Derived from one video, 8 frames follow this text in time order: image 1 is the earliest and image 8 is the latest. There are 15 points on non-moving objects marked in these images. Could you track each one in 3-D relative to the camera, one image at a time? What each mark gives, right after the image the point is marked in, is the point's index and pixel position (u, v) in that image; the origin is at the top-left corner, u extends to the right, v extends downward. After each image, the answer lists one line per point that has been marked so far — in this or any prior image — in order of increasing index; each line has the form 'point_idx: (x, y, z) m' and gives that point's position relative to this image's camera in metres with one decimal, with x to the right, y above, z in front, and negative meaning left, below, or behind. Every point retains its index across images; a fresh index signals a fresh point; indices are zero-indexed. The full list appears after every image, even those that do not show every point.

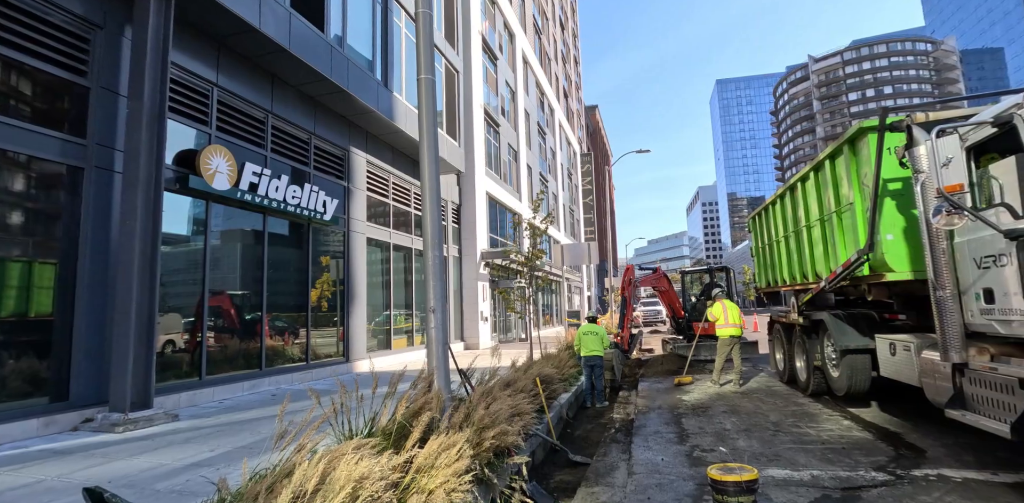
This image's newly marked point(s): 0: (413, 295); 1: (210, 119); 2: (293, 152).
0: (-3.3, -1.4, +16.5) m
1: (-5.6, +2.5, +9.4) m
2: (-5.0, +2.3, +11.5) m
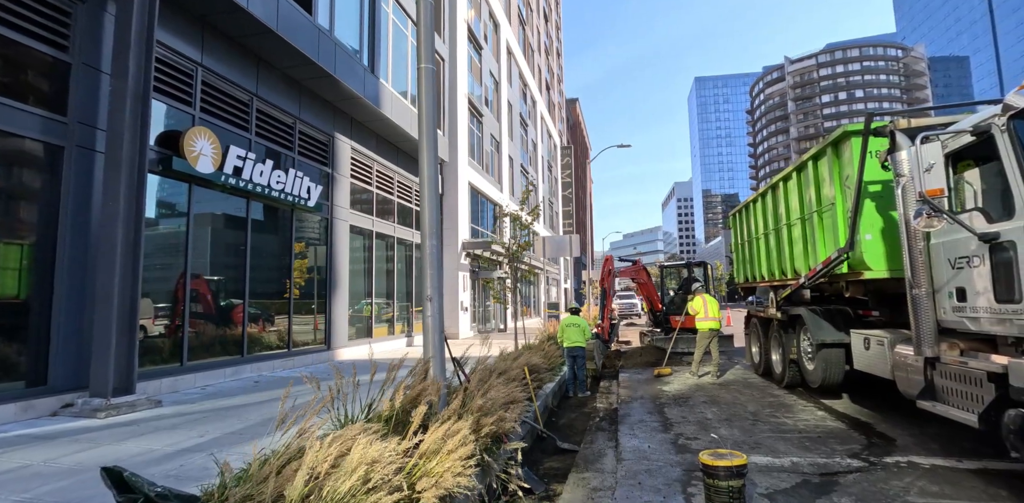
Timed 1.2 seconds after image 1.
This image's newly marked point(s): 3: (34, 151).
0: (-3.8, -1.1, +16.5) m
1: (-5.7, +2.7, +9.2) m
2: (-5.2, +2.6, +11.3) m
3: (-6.5, +1.4, +6.8) m
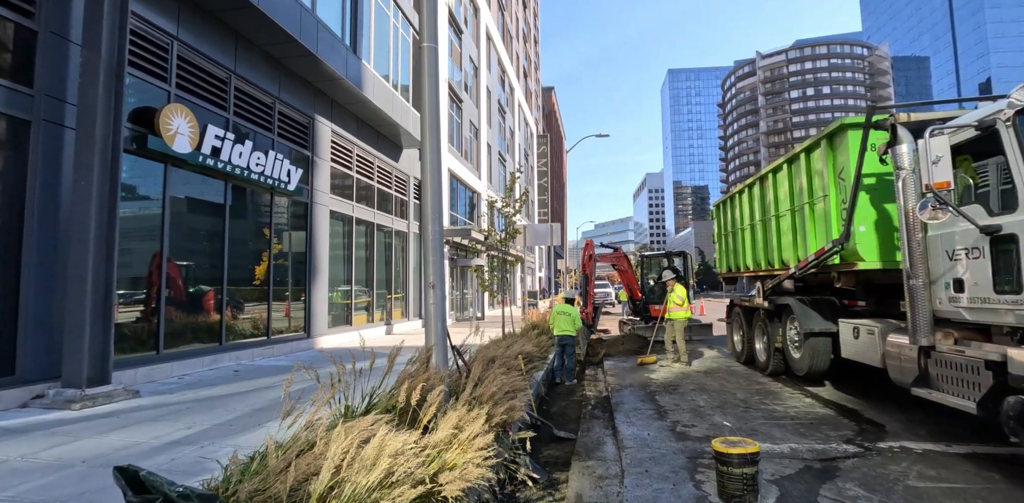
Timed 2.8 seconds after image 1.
0: (-4.4, -0.6, +16.1) m
1: (-5.9, +3.0, +8.7) m
2: (-5.5, +2.9, +10.8) m
3: (-6.5, +1.7, +6.3) m
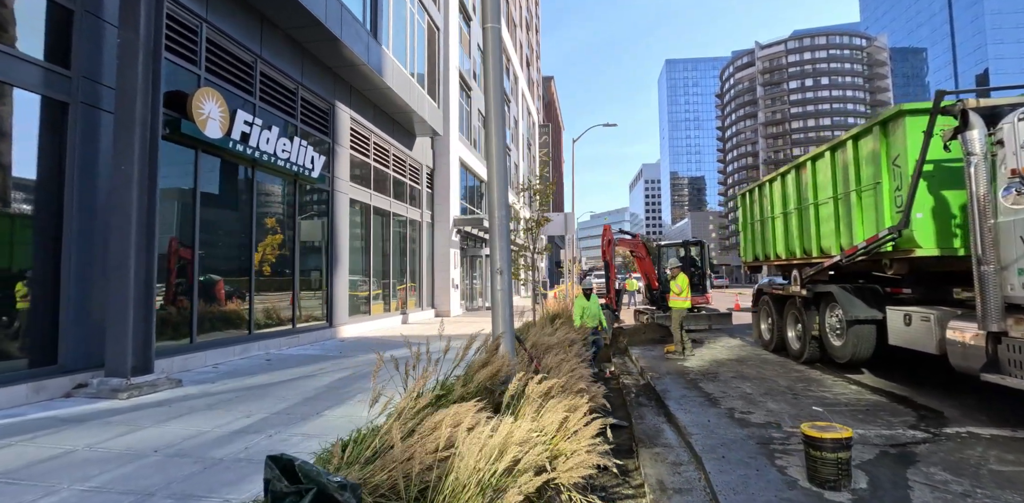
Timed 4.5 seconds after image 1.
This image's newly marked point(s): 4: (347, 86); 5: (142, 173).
0: (-3.9, -0.3, +16.0) m
1: (-5.2, +3.2, +8.5) m
2: (-4.9, +3.1, +10.6) m
3: (-5.9, +1.8, +6.1) m
4: (-4.3, +4.3, +13.3) m
5: (-4.9, +1.0, +6.7) m
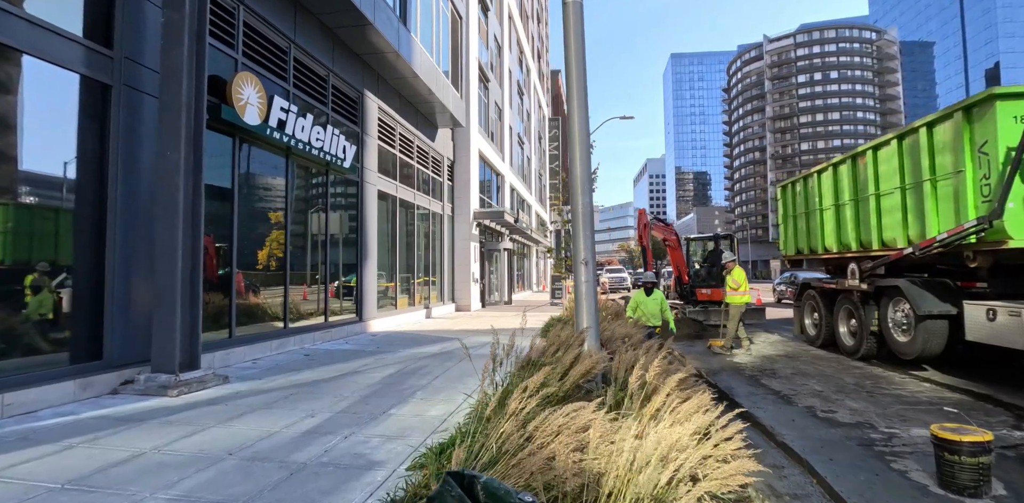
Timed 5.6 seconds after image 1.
0: (-3.1, -0.1, +15.7) m
1: (-4.4, +3.4, +8.1) m
2: (-4.0, +3.3, +10.3) m
3: (-5.1, +1.9, +5.8) m
4: (-3.5, +4.5, +12.9) m
5: (-4.1, +1.1, +6.4) m
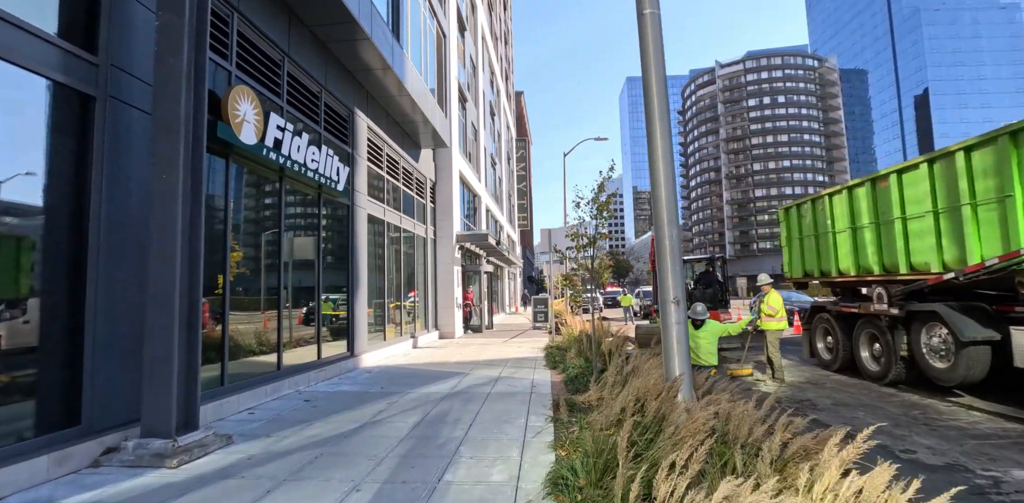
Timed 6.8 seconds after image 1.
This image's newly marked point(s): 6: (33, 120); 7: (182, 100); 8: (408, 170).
0: (-3.3, -0.9, +14.8) m
1: (-4.1, +2.9, +7.3) m
2: (-3.9, +2.7, +9.5) m
3: (-4.5, +1.5, +4.8) m
4: (-3.6, +3.8, +12.2) m
5: (-3.5, +0.7, +5.5) m
6: (-4.5, +1.2, +4.8) m
7: (-3.6, +1.7, +5.5) m
8: (-3.2, +2.5, +15.7) m
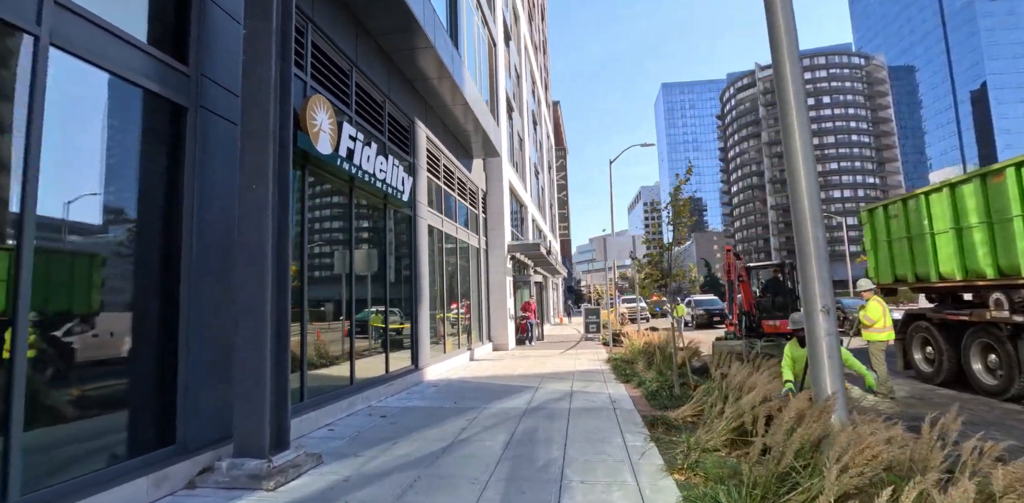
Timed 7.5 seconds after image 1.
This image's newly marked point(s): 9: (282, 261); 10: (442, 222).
0: (-1.6, -1.2, +14.6) m
1: (-2.9, +2.7, +7.2) m
2: (-2.6, +2.5, +9.4) m
3: (-3.5, +1.4, +4.8) m
4: (-2.2, +3.6, +12.1) m
5: (-2.5, +0.6, +5.3) m
6: (-3.5, +1.1, +4.7) m
7: (-2.5, +1.5, +5.4) m
8: (-1.6, +2.2, +15.6) m
9: (-2.5, -0.1, +5.4) m
10: (-1.9, +0.8, +13.2) m
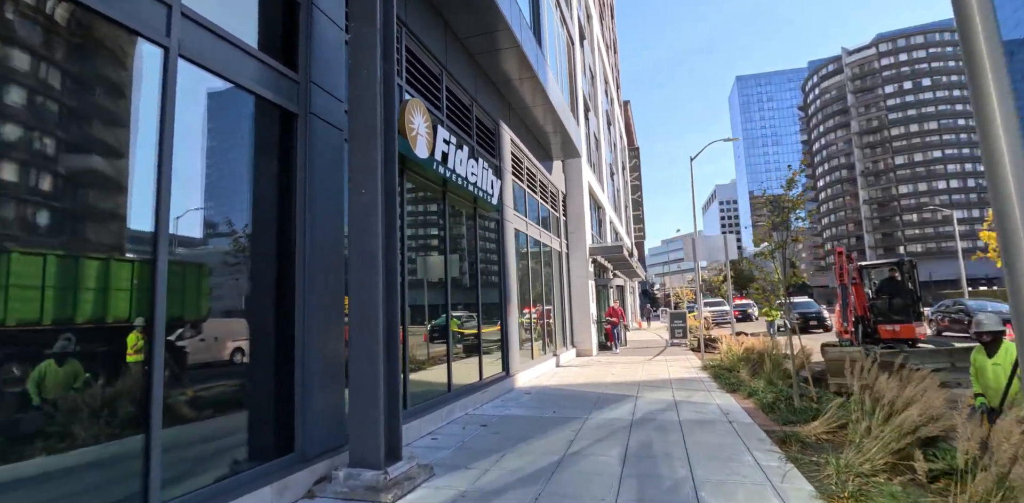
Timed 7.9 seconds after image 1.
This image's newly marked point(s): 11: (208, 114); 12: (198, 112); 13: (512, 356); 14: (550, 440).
0: (+0.8, -1.3, +14.4) m
1: (-1.6, +2.6, +7.2) m
2: (-1.0, +2.4, +9.3) m
3: (-2.4, +1.3, +4.9) m
4: (-0.2, +3.5, +12.0) m
5: (-1.3, +0.5, +5.3) m
6: (-2.4, +1.0, +4.8) m
7: (-1.4, +1.5, +5.3) m
8: (+0.9, +2.1, +15.3) m
9: (-1.3, -0.1, +5.3) m
10: (+0.3, +0.7, +13.0) m
11: (-2.6, +1.2, +4.4) m
12: (-2.6, +1.2, +4.3) m
13: (-0.1, -2.3, +11.1) m
14: (+0.5, -2.4, +6.4) m
